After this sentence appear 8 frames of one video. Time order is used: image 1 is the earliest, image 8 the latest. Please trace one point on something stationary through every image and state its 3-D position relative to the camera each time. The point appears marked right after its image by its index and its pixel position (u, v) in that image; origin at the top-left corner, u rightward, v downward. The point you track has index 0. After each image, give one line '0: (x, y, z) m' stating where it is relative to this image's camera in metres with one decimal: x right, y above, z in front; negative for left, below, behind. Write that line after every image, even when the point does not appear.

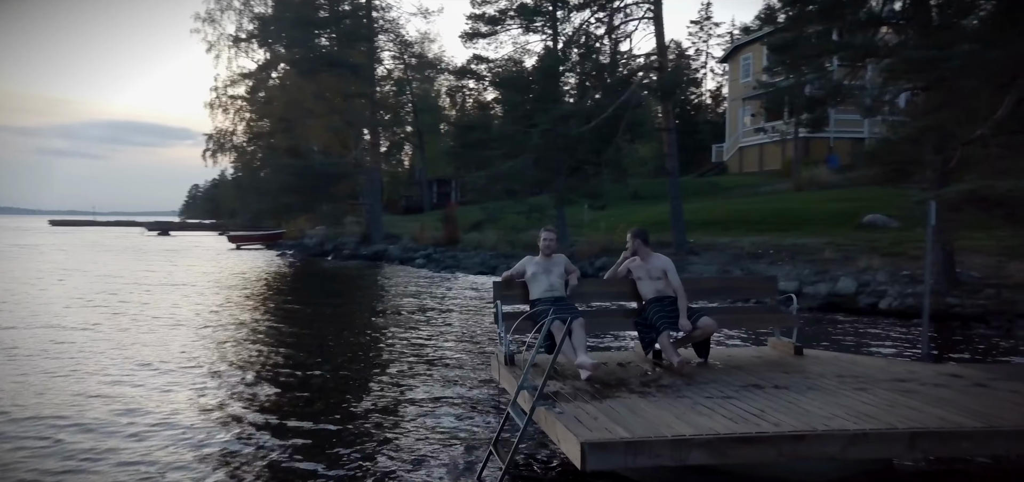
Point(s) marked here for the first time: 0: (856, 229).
0: (+9.0, +0.3, +18.8) m
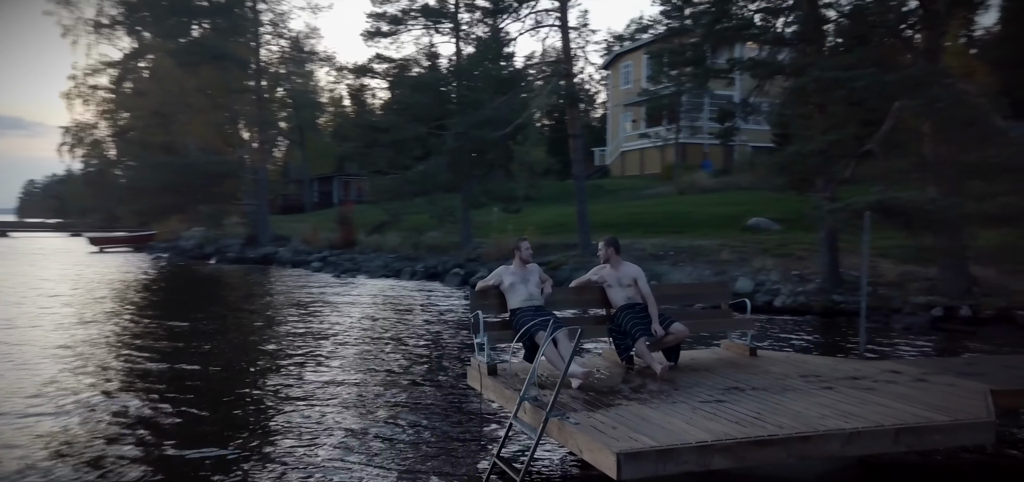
0: (+6.5, +0.3, +20.2) m
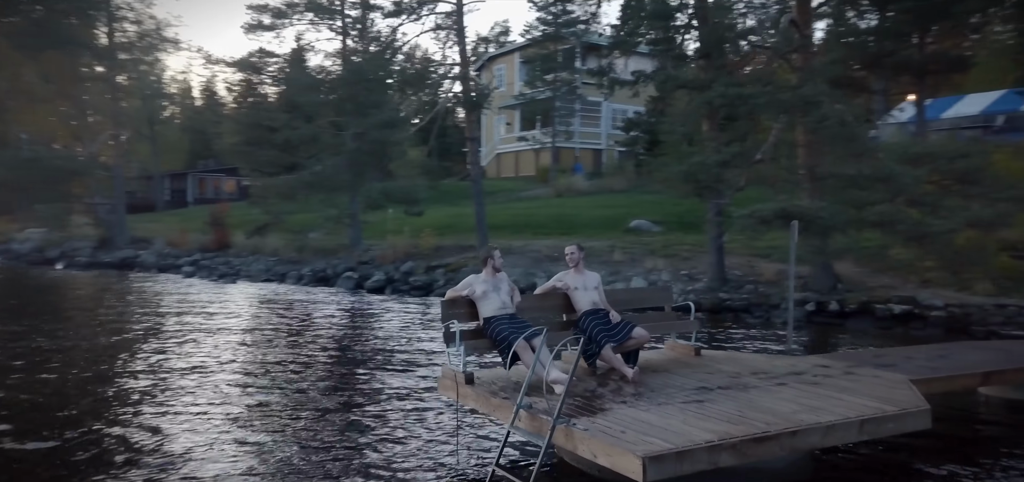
0: (+3.4, +0.2, +21.3) m
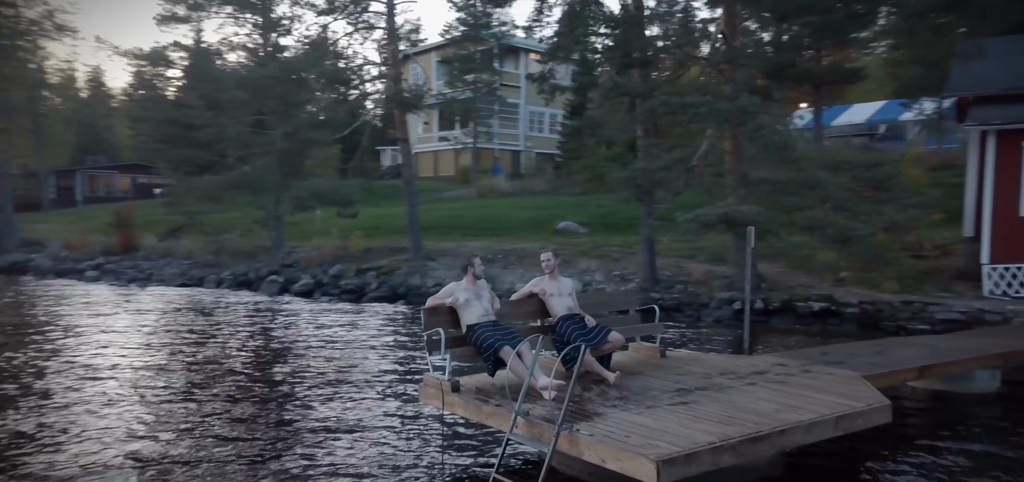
0: (+1.3, +0.2, +21.7) m
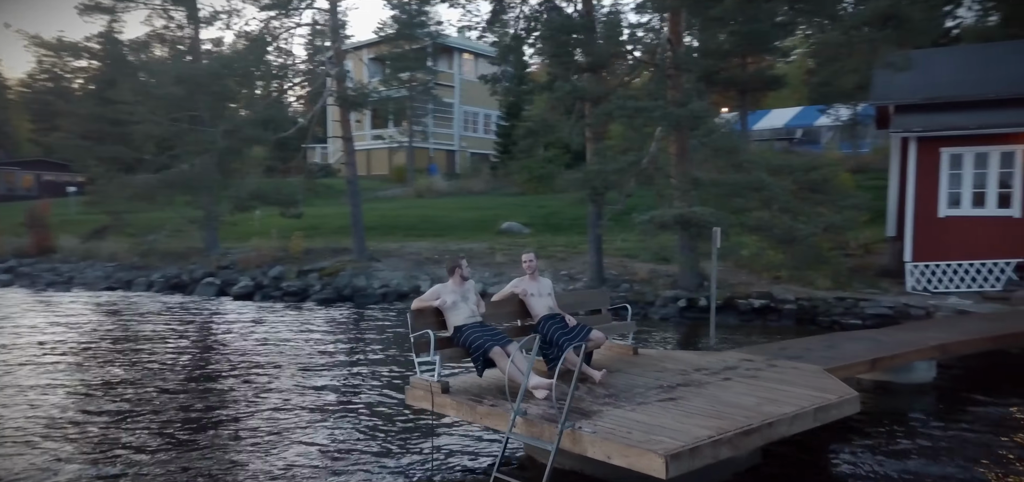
0: (-0.4, +0.2, +21.8) m
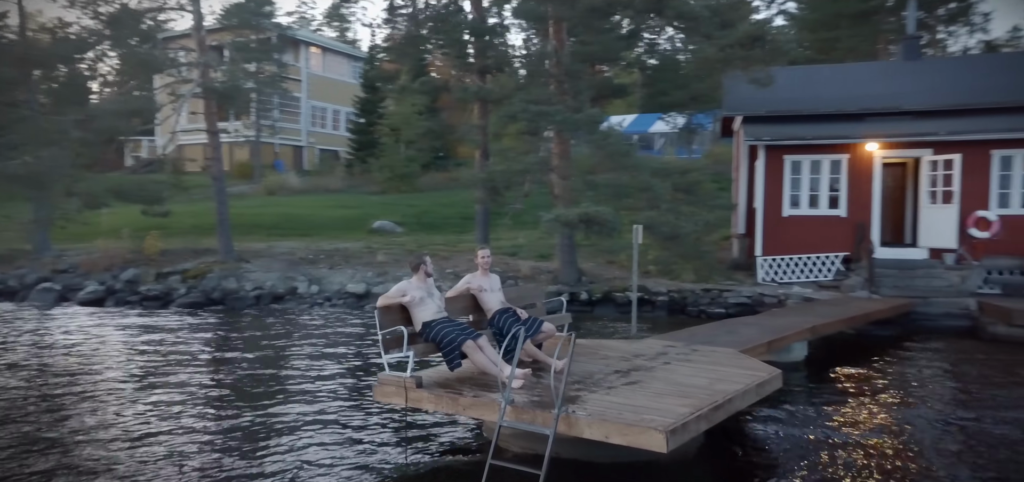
0: (-4.3, +0.2, +21.4) m
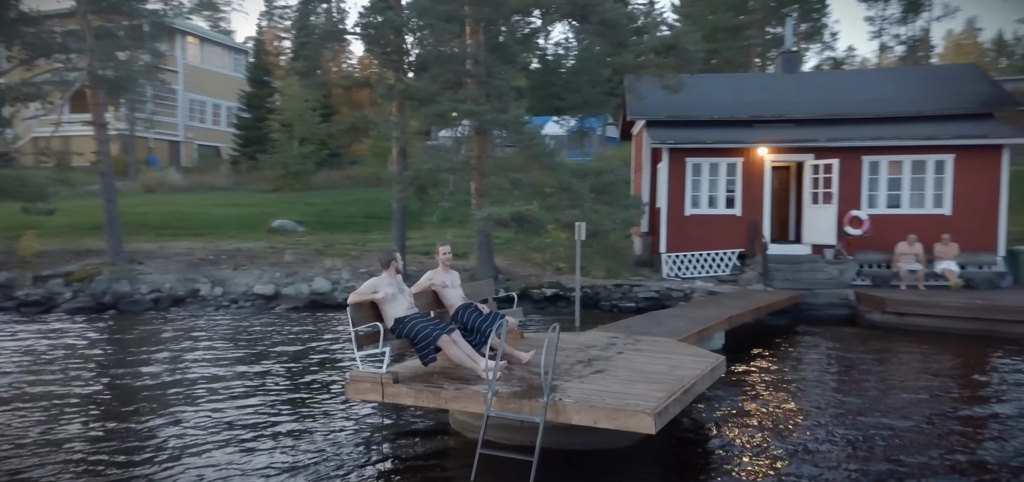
0: (-7.0, +0.2, +20.6) m
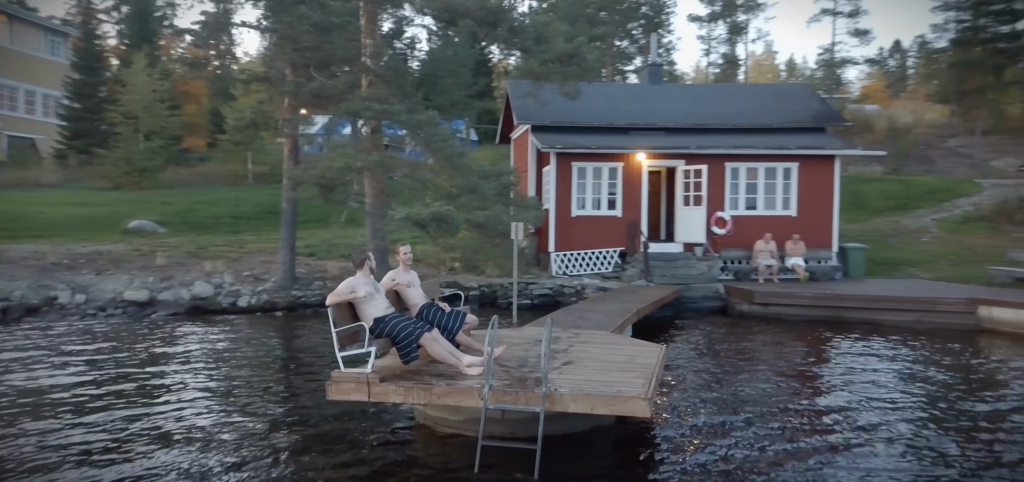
0: (-10.2, +0.2, +18.8) m
